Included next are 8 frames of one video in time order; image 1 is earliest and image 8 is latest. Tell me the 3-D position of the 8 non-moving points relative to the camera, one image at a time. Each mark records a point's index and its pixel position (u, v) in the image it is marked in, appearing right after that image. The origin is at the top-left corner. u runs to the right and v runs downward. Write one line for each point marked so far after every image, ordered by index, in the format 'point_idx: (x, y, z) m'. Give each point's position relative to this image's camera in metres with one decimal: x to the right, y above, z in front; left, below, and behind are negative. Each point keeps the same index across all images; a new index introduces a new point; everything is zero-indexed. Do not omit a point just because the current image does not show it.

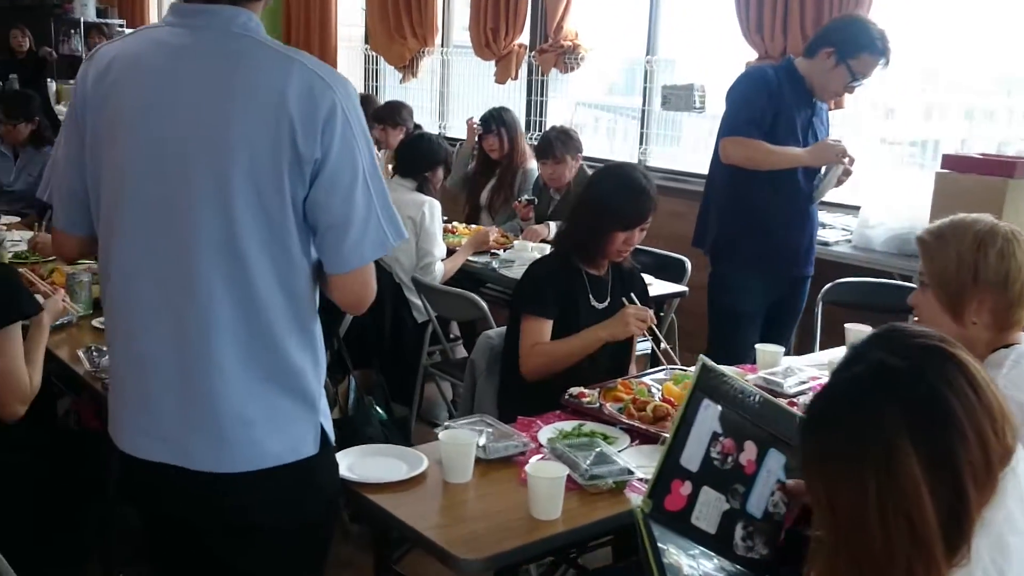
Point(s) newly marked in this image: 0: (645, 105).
0: (+0.7, +1.0, +5.2) m
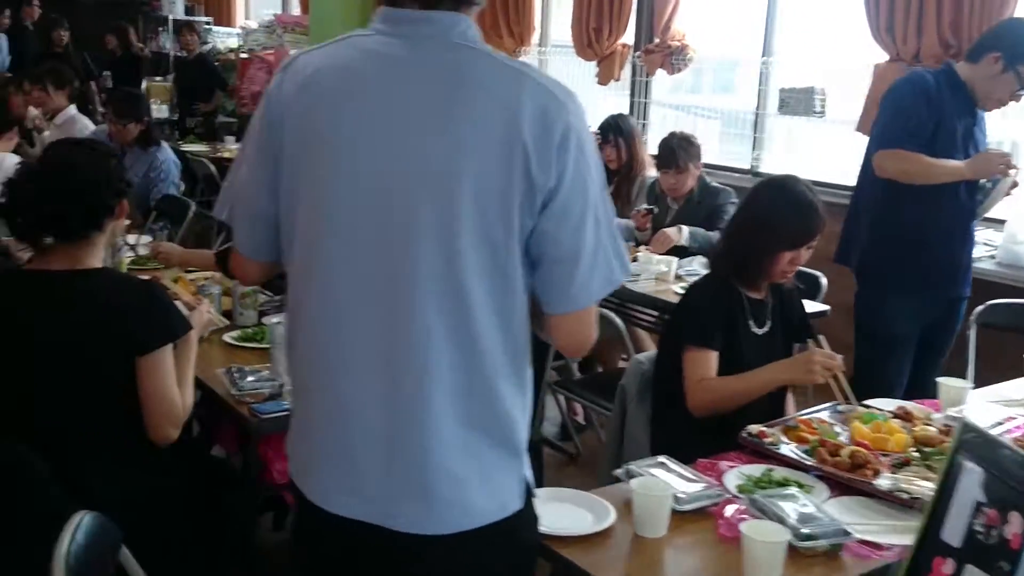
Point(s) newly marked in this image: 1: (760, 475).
0: (+1.3, +0.9, +4.9) m
1: (+0.4, -0.3, +1.7) m
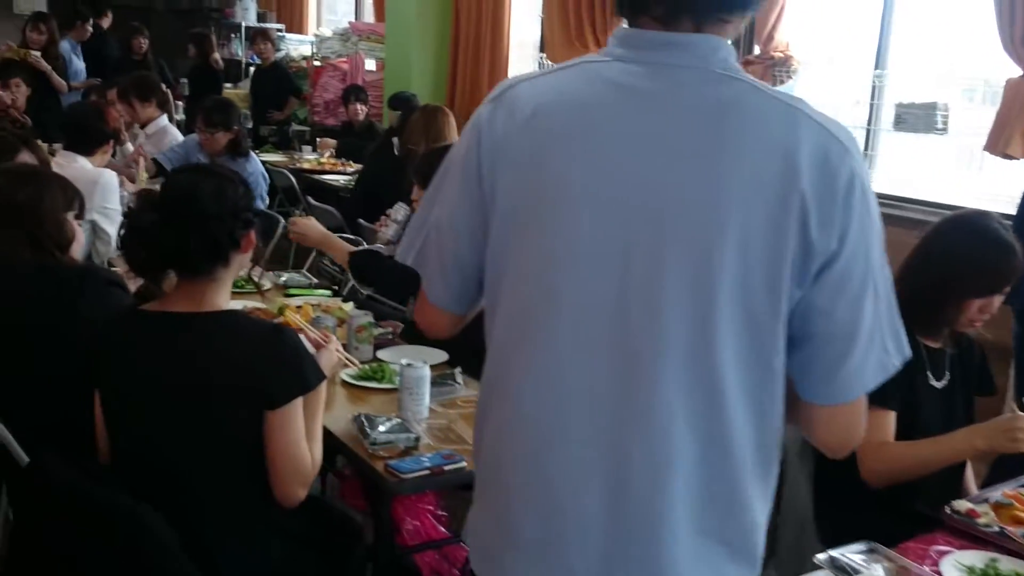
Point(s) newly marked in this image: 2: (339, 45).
0: (+1.7, +0.8, +4.7) m
1: (+0.7, -0.4, +1.5) m
2: (-1.5, +2.0, +8.1) m
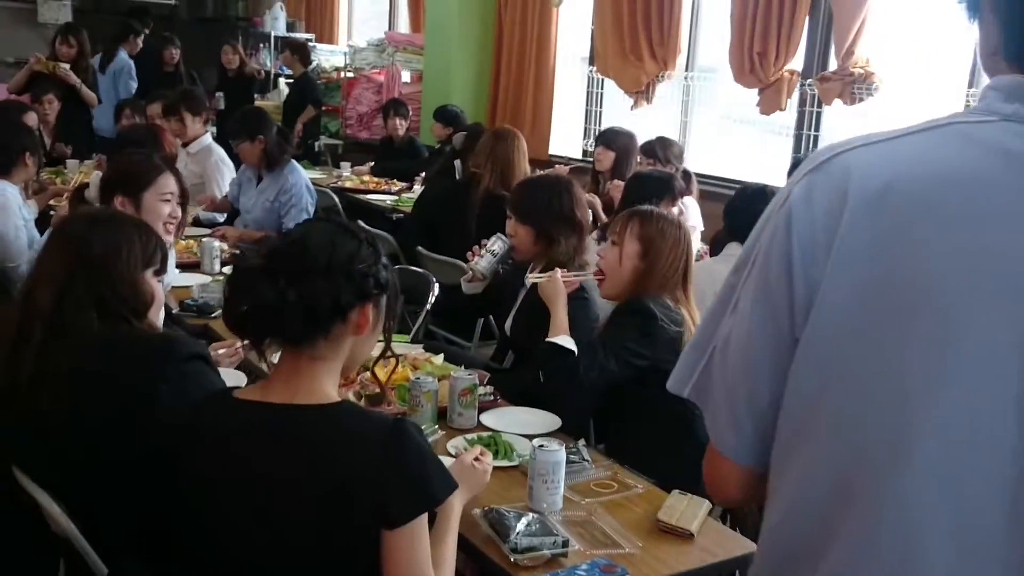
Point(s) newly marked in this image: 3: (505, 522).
0: (+2.0, +0.6, +4.3) m
1: (+1.0, -0.5, +1.2) m
2: (-1.1, +1.9, +7.8) m
3: (0.0, -0.4, +1.6) m
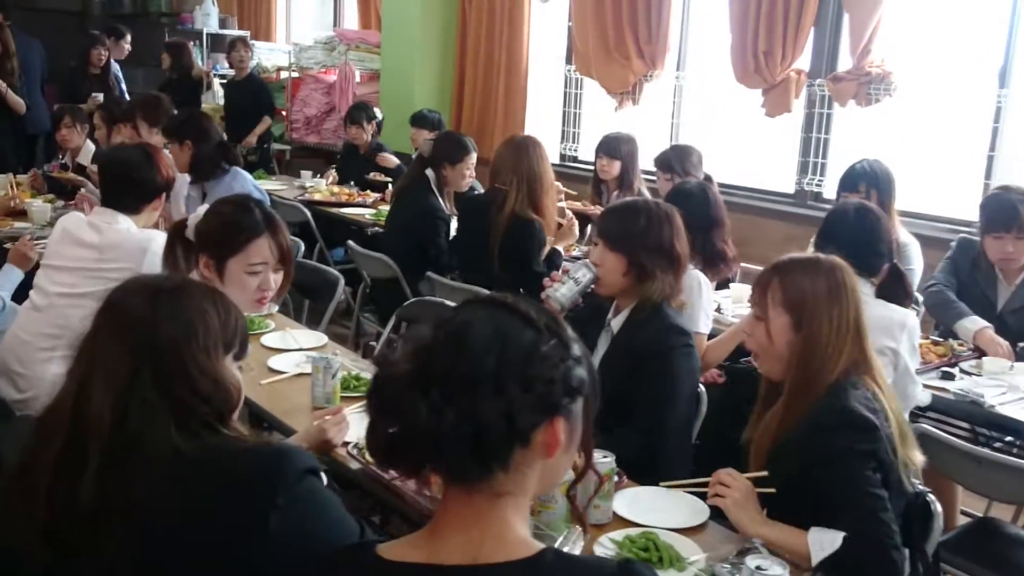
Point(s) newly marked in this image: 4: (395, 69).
0: (+2.0, +0.6, +4.1) m
1: (+1.3, -0.6, +0.9) m
2: (-1.4, +1.8, +7.3) m
3: (+0.3, -0.5, +1.2) m
4: (-0.8, +1.5, +6.8) m
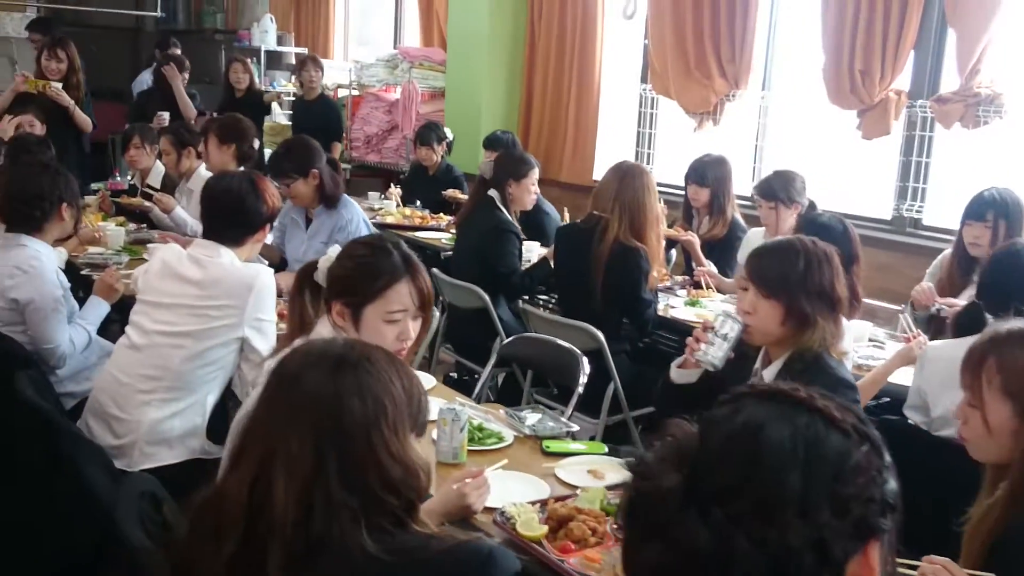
0: (+2.4, +0.5, +3.9) m
1: (+1.6, -0.7, +0.6) m
2: (-0.9, +1.6, +7.2) m
3: (+0.6, -0.6, +1.0) m
4: (-0.4, +1.4, +6.6) m
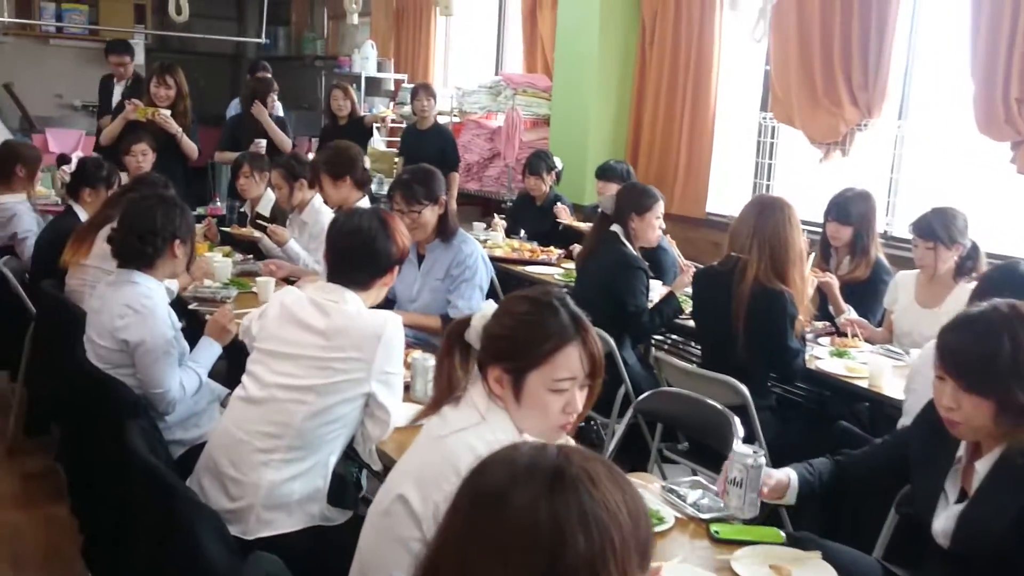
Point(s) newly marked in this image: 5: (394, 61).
0: (+2.9, +0.2, +3.4) m
1: (+1.7, -0.8, +0.2) m
2: (-0.2, +1.4, +7.0) m
3: (+0.8, -0.7, +0.7) m
4: (+0.4, +1.1, +6.4) m
5: (-1.1, +2.1, +9.1) m
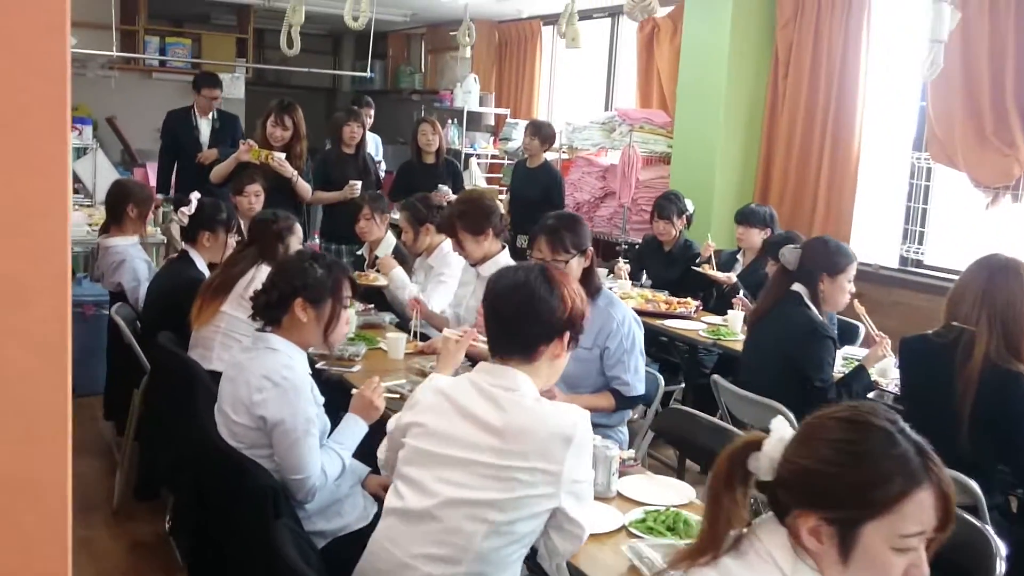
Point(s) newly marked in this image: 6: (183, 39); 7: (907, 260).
0: (+3.4, 0.0, +2.8) m
1: (+2.0, -0.9, -0.3) m
2: (+0.6, +1.1, +6.7) m
3: (+1.1, -0.8, +0.2) m
4: (+1.1, +0.8, +6.0) m
5: (-0.1, +1.8, +8.8) m
6: (-2.8, +2.1, +8.3) m
7: (+2.1, +0.2, +5.2) m
